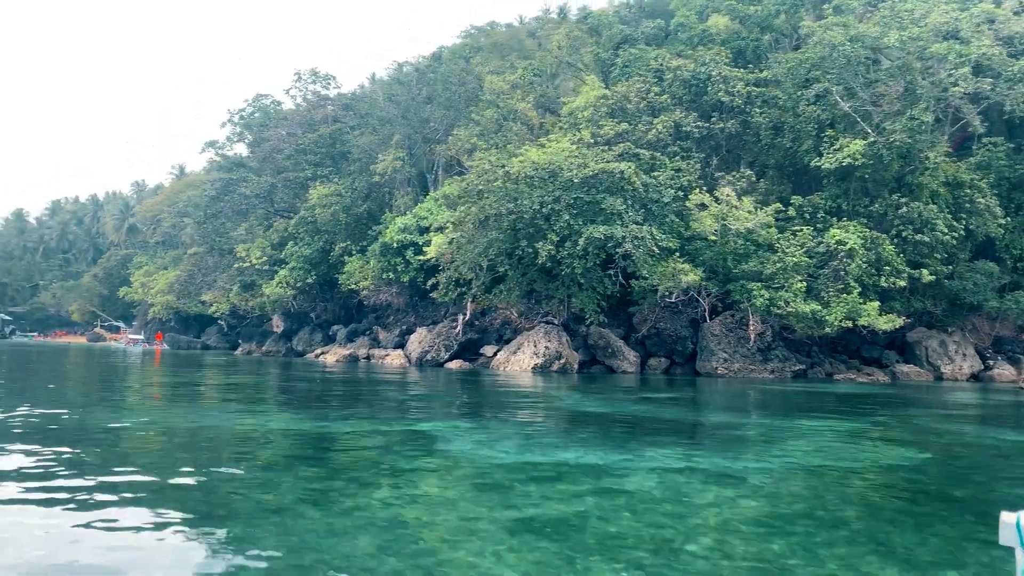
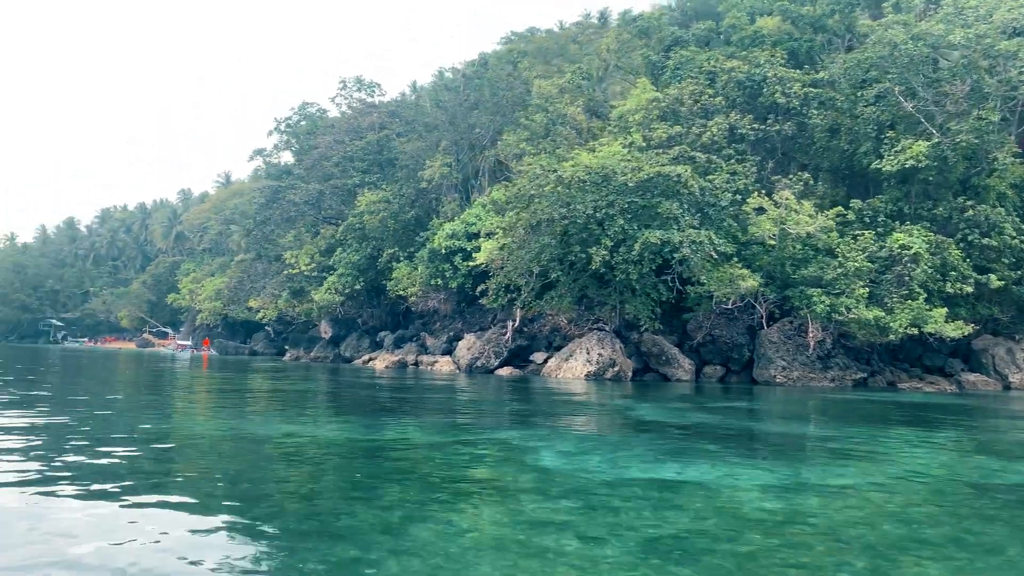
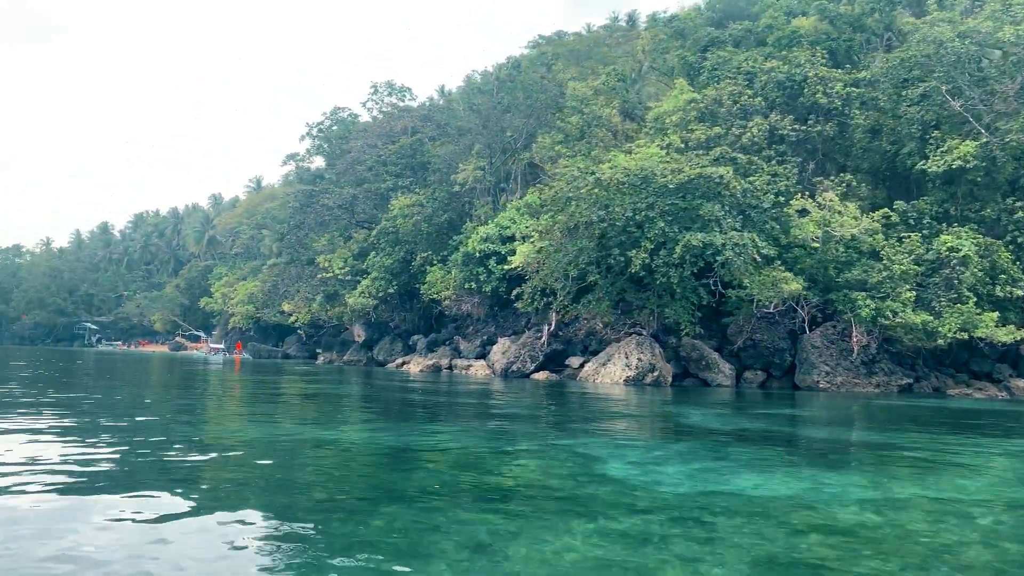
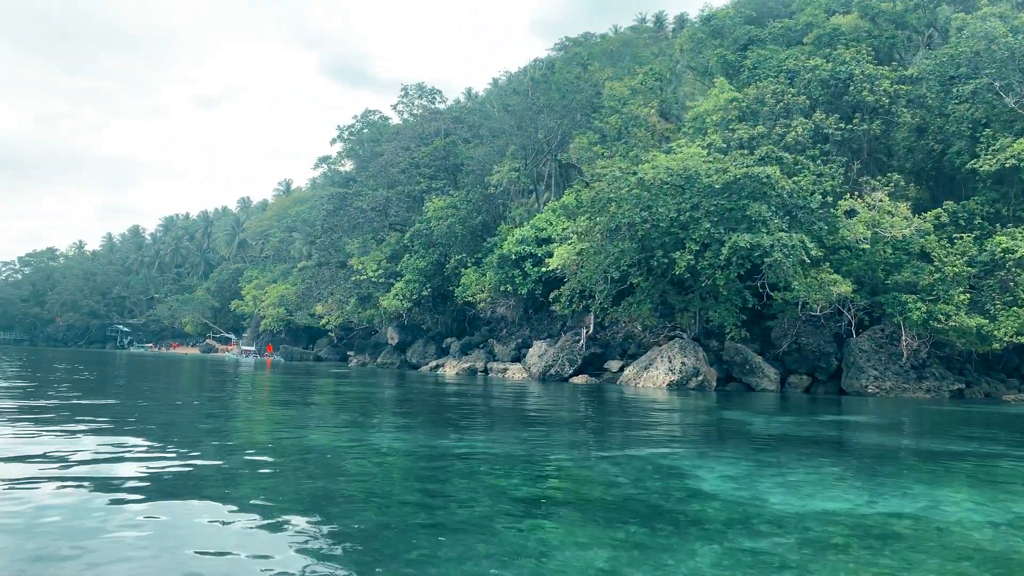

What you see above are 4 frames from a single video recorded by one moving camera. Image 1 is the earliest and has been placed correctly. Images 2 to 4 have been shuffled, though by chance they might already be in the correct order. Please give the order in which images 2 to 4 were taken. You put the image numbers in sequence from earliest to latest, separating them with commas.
2, 3, 4
